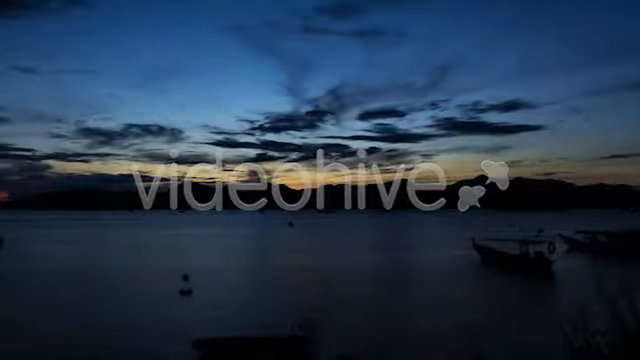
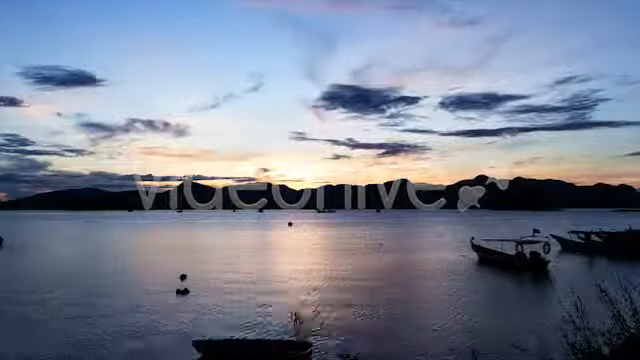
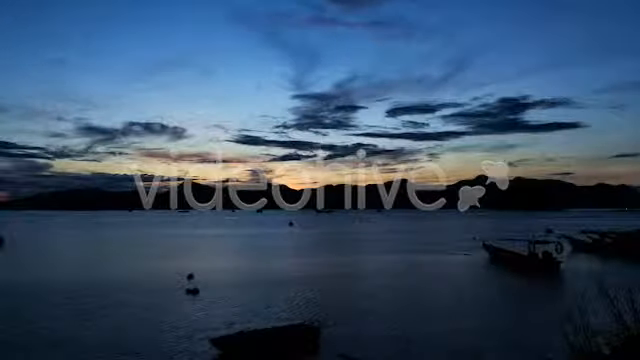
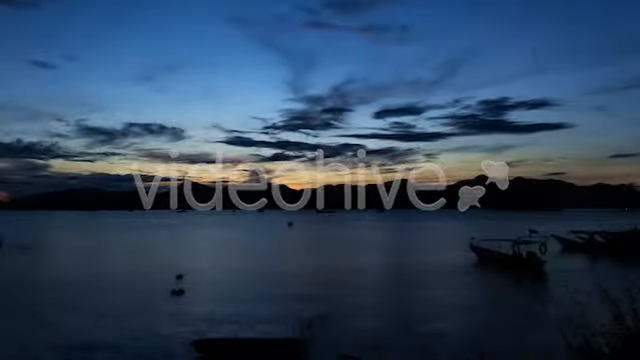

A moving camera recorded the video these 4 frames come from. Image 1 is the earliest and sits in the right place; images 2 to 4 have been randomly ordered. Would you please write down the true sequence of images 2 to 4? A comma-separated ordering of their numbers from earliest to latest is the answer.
4, 3, 2
